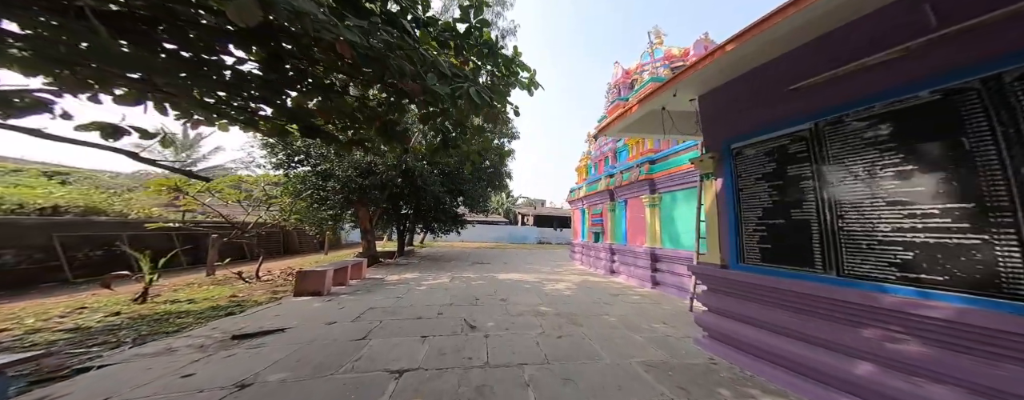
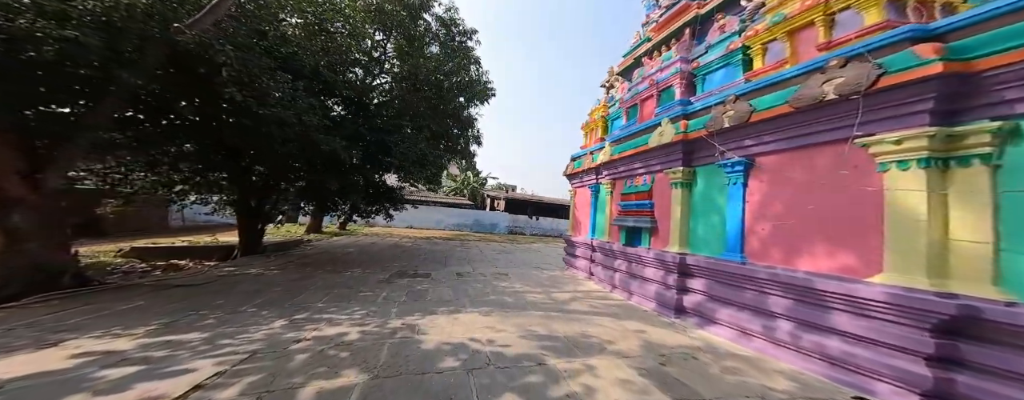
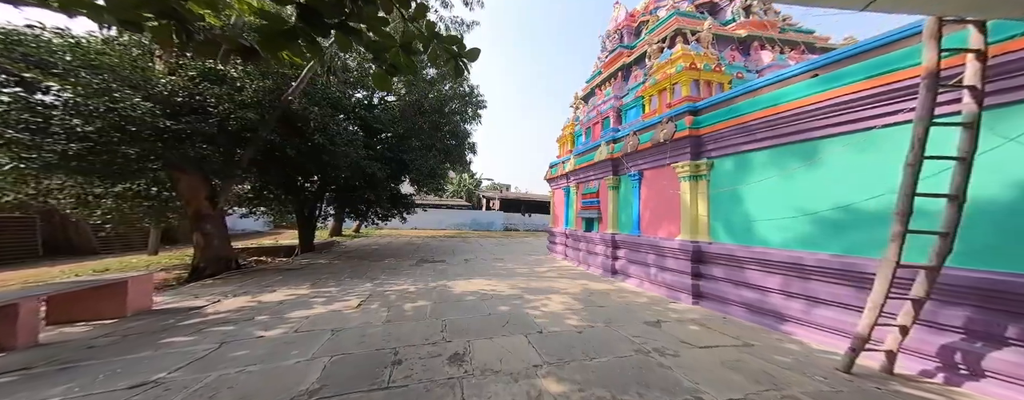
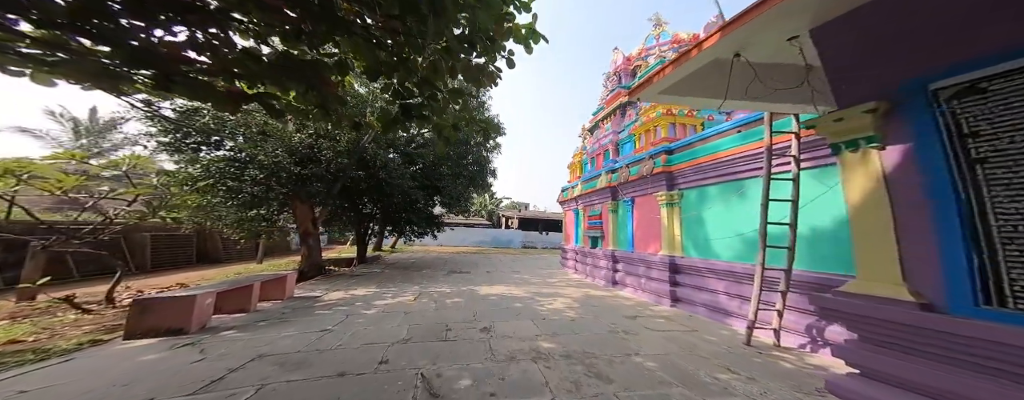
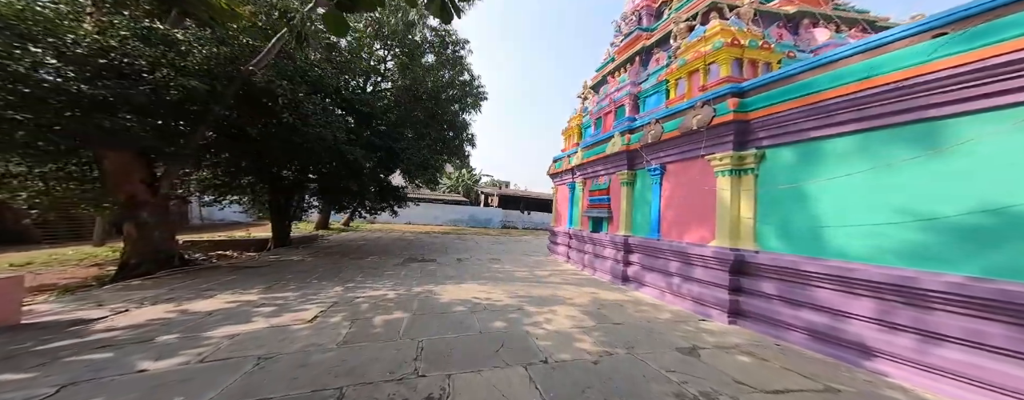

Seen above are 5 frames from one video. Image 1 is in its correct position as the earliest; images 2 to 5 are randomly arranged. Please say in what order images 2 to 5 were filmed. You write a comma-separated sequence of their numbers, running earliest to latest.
4, 3, 5, 2
